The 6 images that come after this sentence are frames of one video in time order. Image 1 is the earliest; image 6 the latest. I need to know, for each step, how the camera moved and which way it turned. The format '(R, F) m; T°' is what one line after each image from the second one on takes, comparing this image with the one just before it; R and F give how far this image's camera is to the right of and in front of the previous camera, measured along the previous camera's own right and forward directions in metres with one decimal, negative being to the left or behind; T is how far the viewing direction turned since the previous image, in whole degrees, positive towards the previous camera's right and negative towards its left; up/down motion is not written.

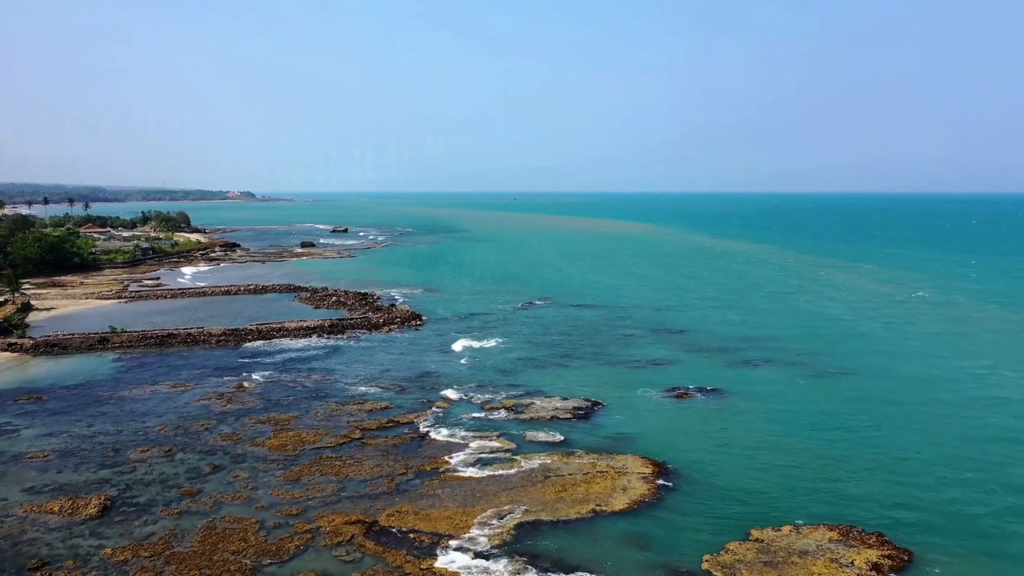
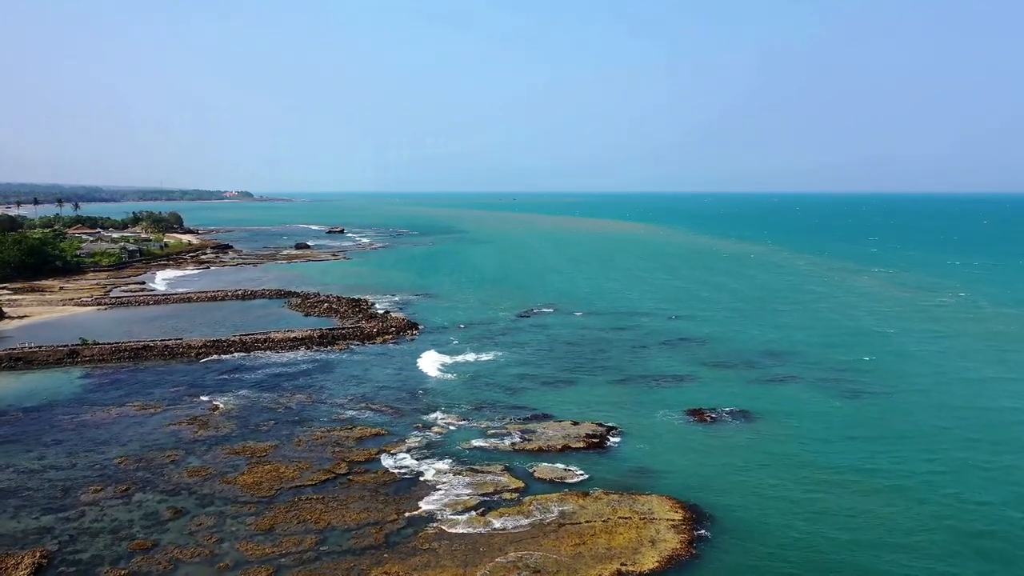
(-0.3, +3.3) m; 0°
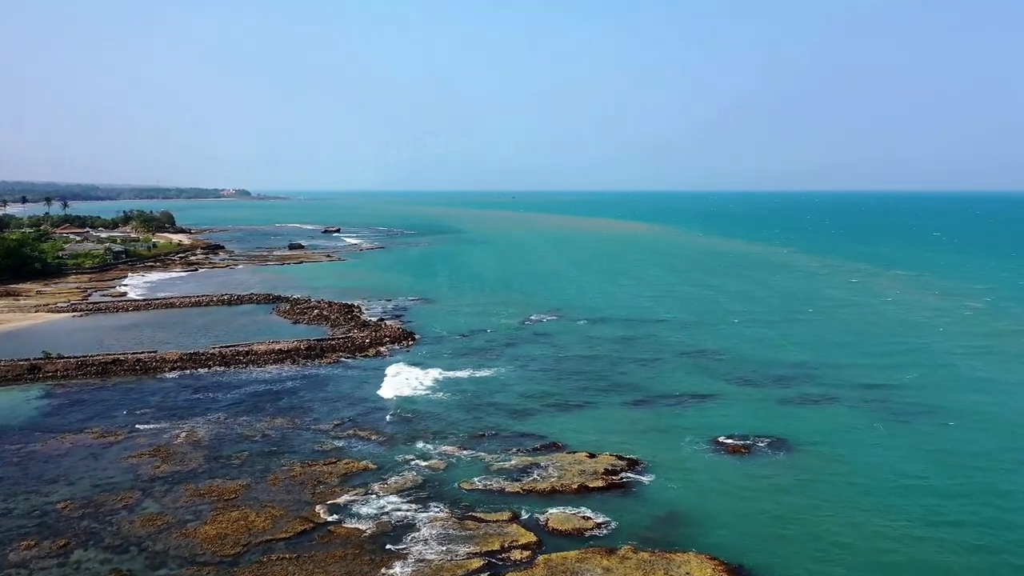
(-0.3, +3.5) m; 0°
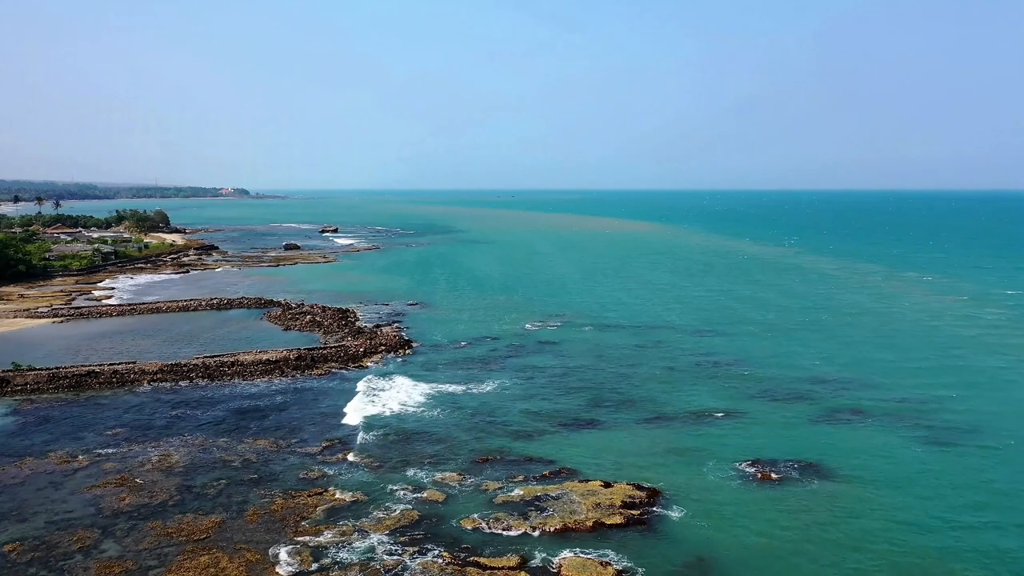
(-0.2, +2.5) m; 0°
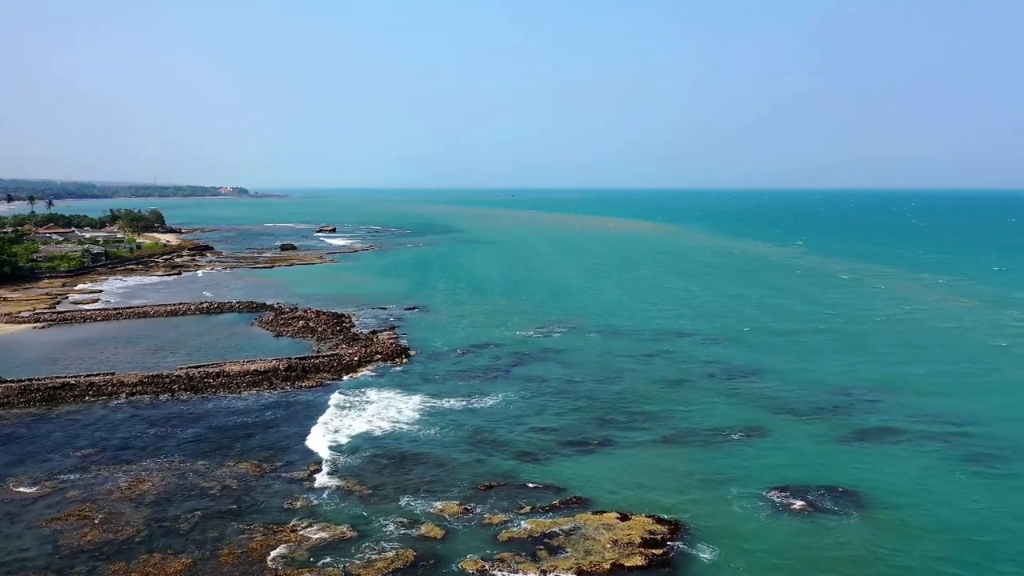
(-0.2, +2.3) m; 0°
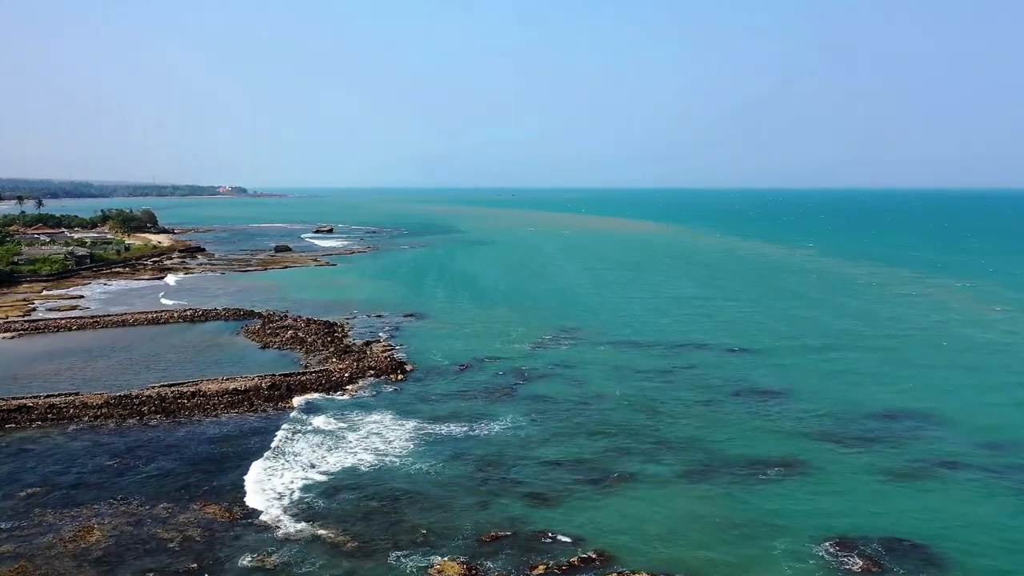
(-0.3, +3.3) m; 0°
